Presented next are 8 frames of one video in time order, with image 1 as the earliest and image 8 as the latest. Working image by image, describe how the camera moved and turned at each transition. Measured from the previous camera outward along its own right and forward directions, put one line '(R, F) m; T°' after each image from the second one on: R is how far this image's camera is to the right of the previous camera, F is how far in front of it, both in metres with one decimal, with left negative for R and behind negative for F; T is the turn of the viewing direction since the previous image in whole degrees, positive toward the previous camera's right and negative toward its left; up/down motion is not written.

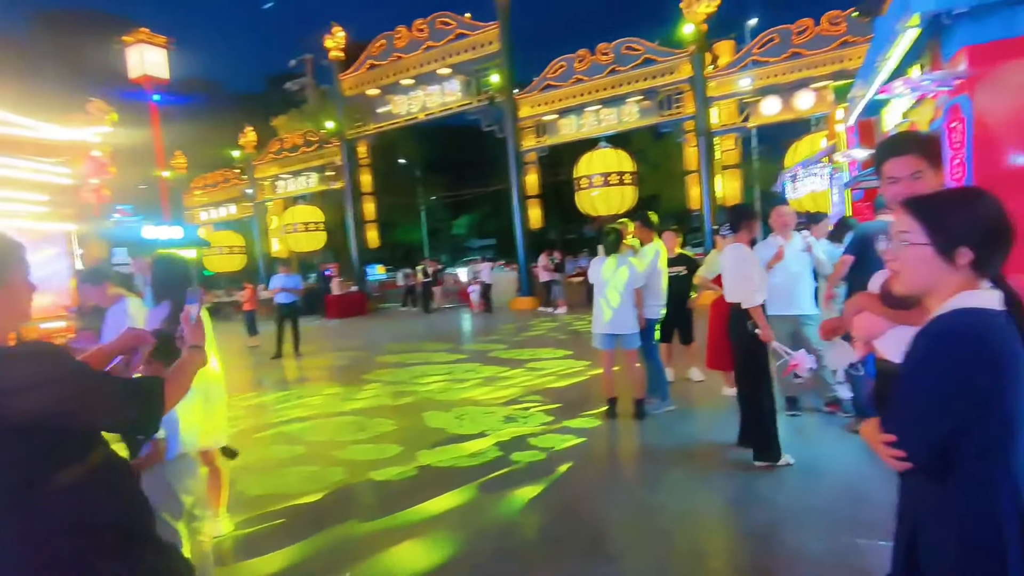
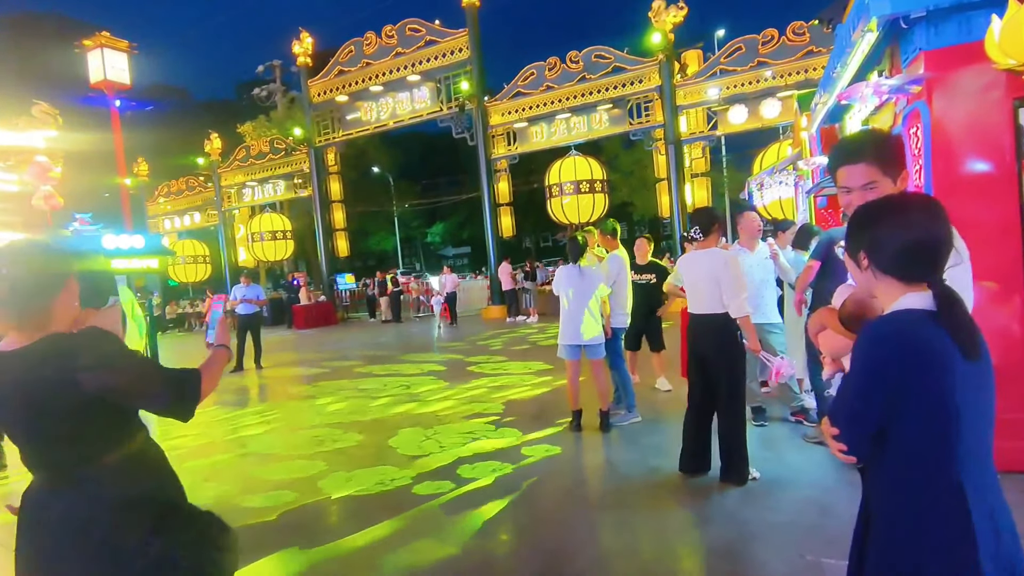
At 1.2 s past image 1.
(+0.1, +0.1) m; +2°
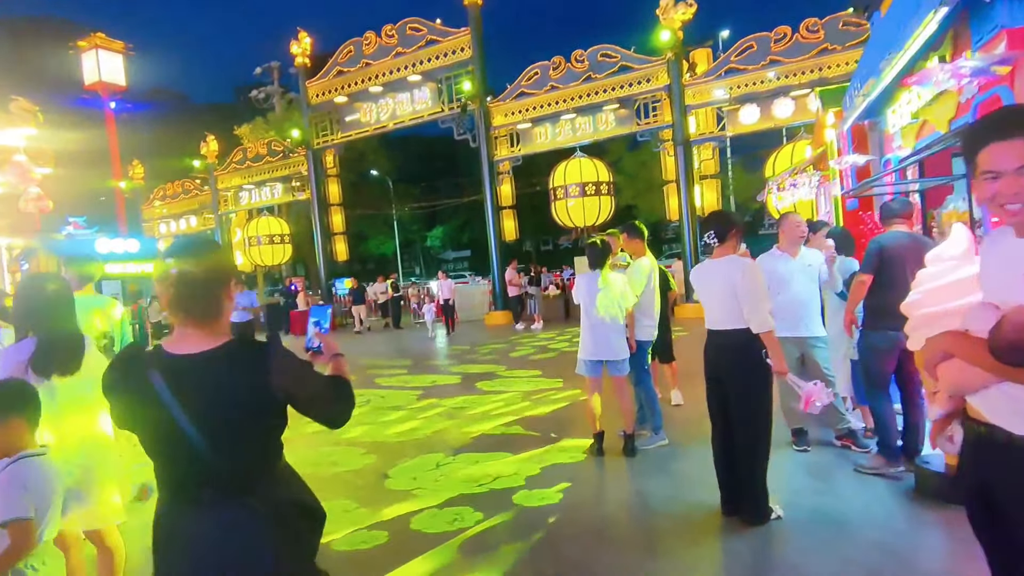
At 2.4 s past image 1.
(-0.1, +0.5) m; 0°
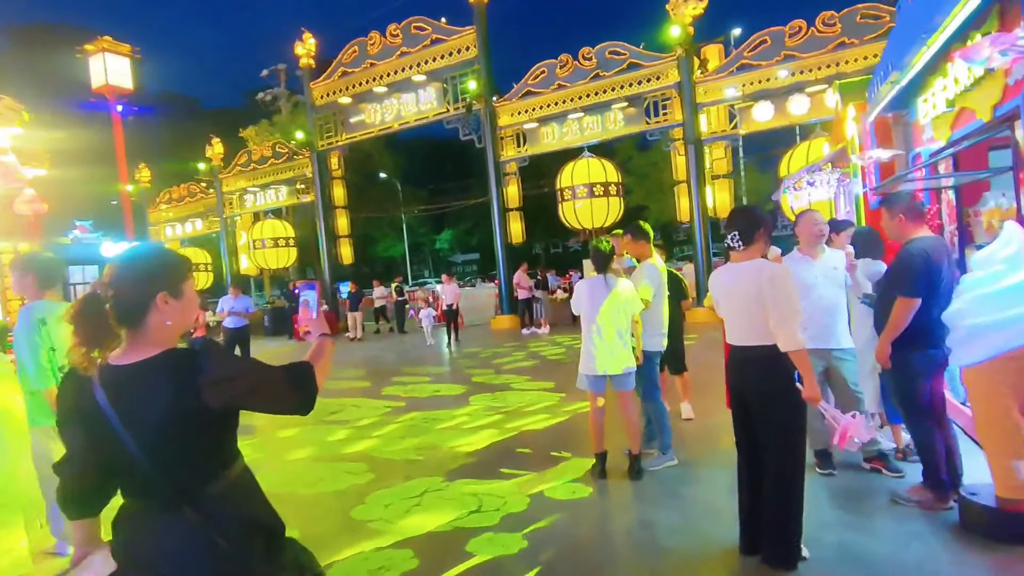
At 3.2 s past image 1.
(+0.1, +0.4) m; -1°
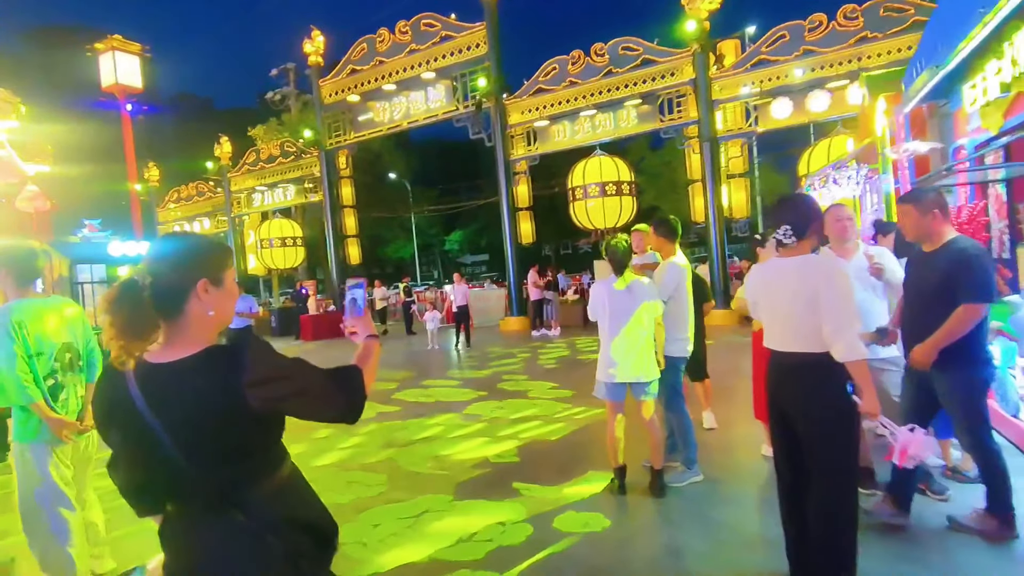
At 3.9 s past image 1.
(0.0, +0.3) m; -1°
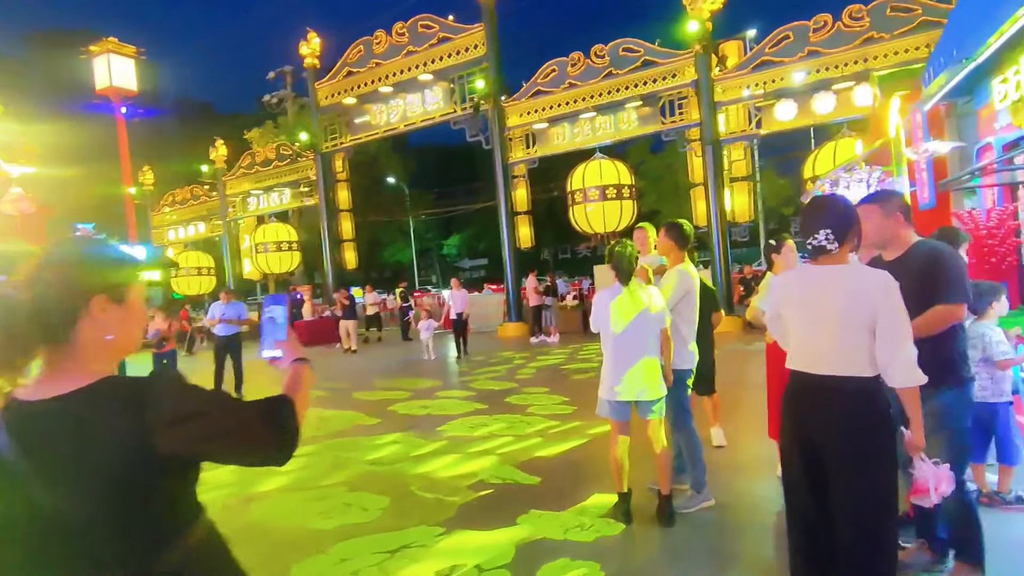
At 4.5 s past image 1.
(0.0, +0.3) m; 0°
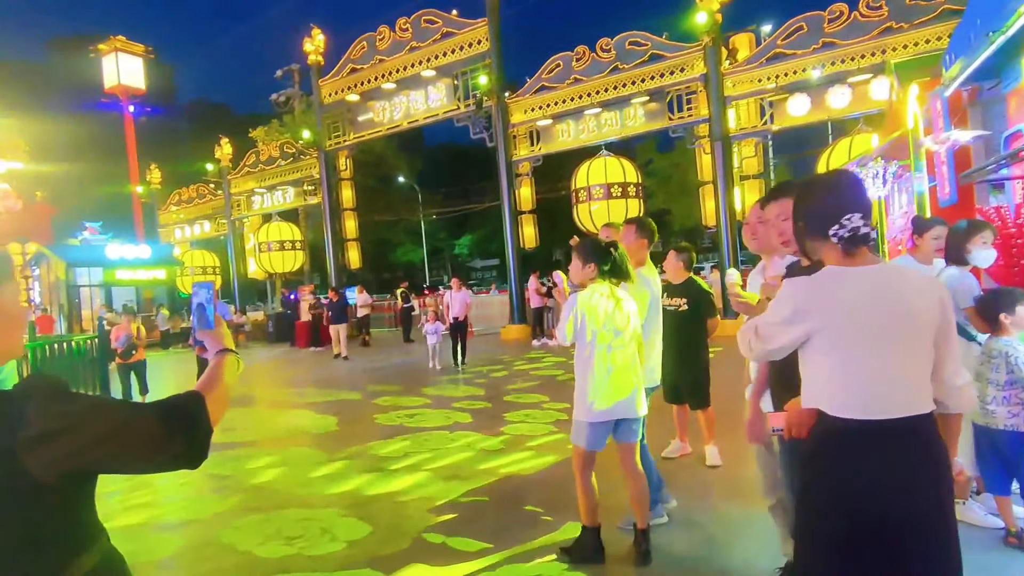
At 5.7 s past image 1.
(+0.3, +0.4) m; -1°
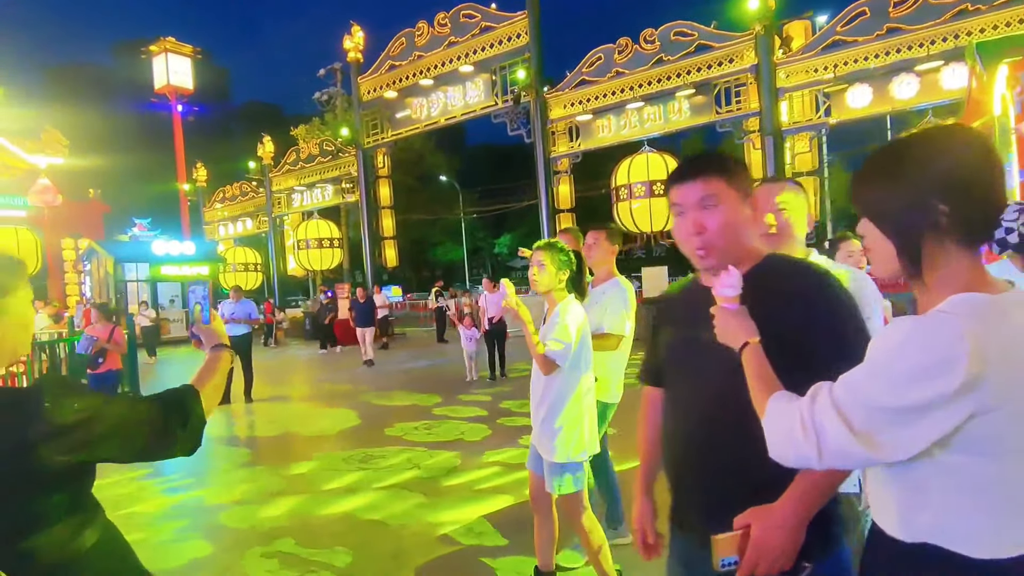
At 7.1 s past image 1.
(+0.2, +0.5) m; -4°
